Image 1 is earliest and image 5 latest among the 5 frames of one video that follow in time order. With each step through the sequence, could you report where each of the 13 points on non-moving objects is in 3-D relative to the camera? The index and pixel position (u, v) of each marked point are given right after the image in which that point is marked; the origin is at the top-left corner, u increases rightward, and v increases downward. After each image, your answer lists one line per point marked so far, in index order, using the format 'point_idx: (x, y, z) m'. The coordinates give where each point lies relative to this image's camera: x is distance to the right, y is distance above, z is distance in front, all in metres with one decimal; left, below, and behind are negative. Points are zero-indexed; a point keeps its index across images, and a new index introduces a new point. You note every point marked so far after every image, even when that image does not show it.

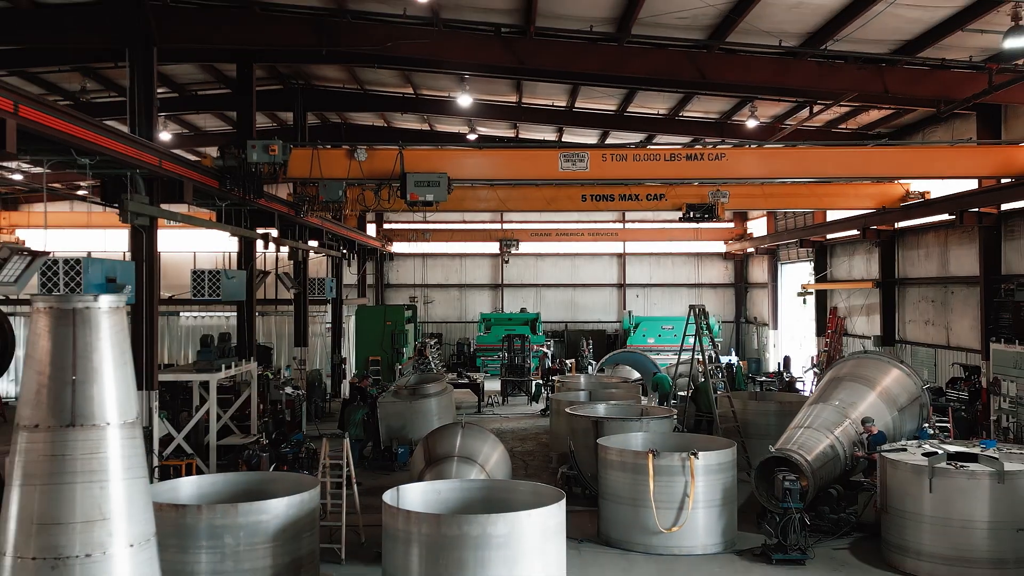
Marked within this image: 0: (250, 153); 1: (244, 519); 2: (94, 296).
0: (-4.4, +2.3, +13.0) m
1: (-2.1, -1.8, +6.2) m
2: (-2.7, -0.1, +5.2) m
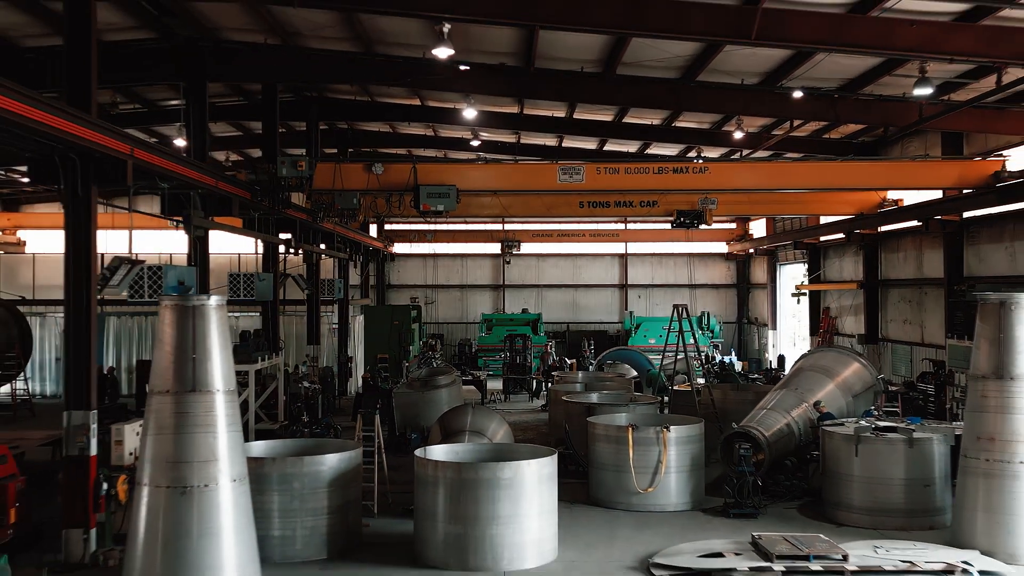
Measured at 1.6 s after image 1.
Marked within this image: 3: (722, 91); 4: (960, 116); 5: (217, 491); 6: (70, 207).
0: (-4.4, +2.3, +14.8) m
1: (-2.1, -1.8, +8.0) m
2: (-2.7, -0.1, +7.0) m
3: (+3.4, +3.2, +12.8) m
4: (+7.2, +2.8, +12.7) m
5: (-2.6, -1.8, +6.8) m
6: (-4.5, +0.8, +8.0) m
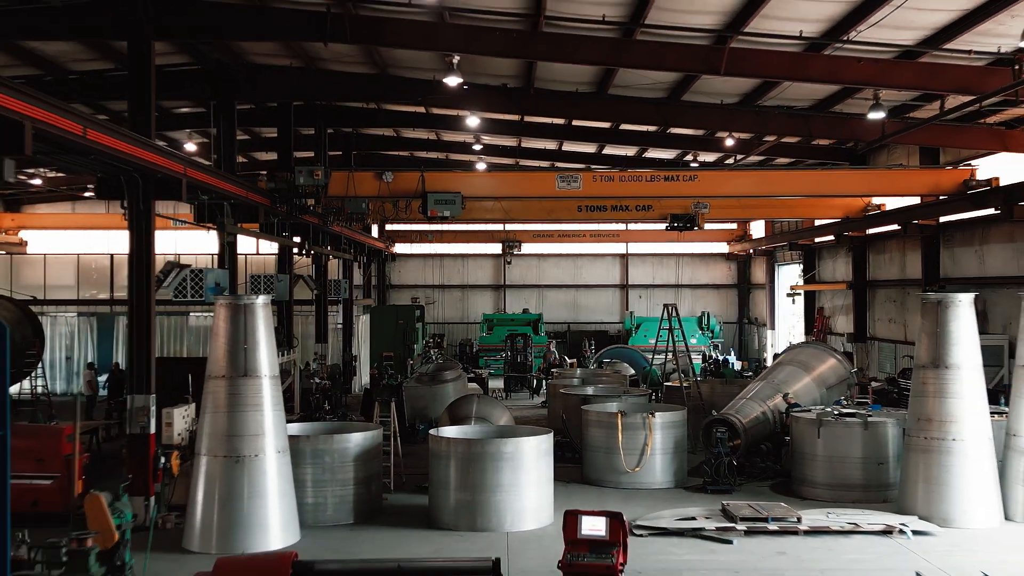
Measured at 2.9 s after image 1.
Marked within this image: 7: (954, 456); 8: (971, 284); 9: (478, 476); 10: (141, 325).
0: (-4.4, +2.3, +16.1) m
1: (-2.1, -1.8, +9.3) m
2: (-2.7, -0.1, +8.2) m
3: (+3.4, +3.2, +14.1) m
4: (+7.2, +2.8, +13.9) m
5: (-2.5, -1.8, +8.1) m
6: (-4.4, +0.8, +9.2) m
7: (+5.1, -1.9, +9.1) m
8: (+10.9, +0.1, +18.7) m
9: (-0.4, -2.1, +8.7) m
10: (-4.3, -0.4, +9.2) m
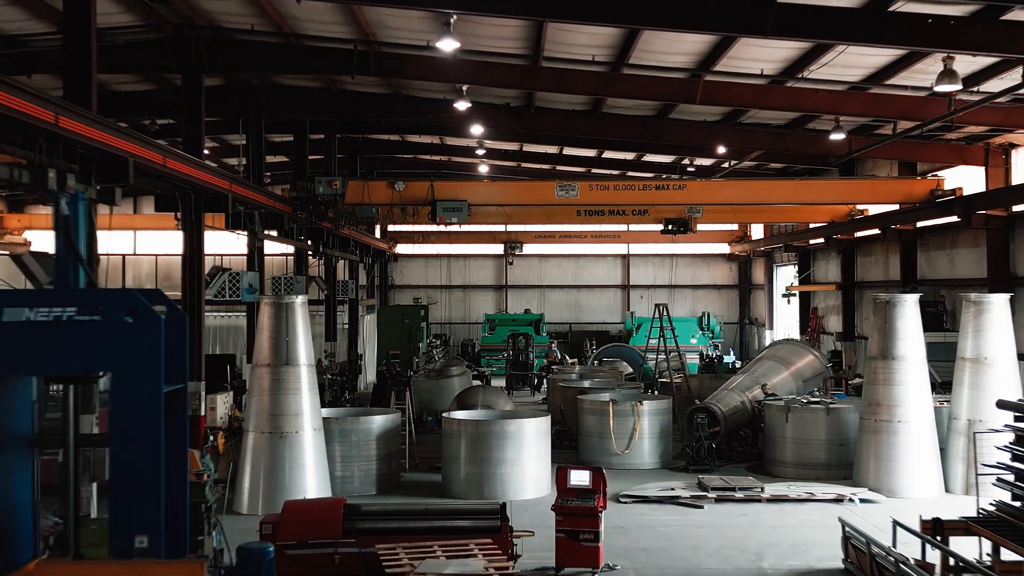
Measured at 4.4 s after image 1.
0: (-4.3, +2.3, +17.4) m
1: (-2.0, -1.9, +10.6) m
2: (-2.7, -0.1, +9.6) m
3: (+3.5, +3.2, +15.4) m
4: (+7.3, +2.7, +15.3) m
5: (-2.5, -1.8, +9.4) m
6: (-4.4, +0.8, +10.6) m
7: (+5.1, -1.9, +10.4) m
8: (+11.0, +0.1, +20.1) m
9: (-0.3, -2.1, +10.1) m
10: (-4.3, -0.5, +10.6) m
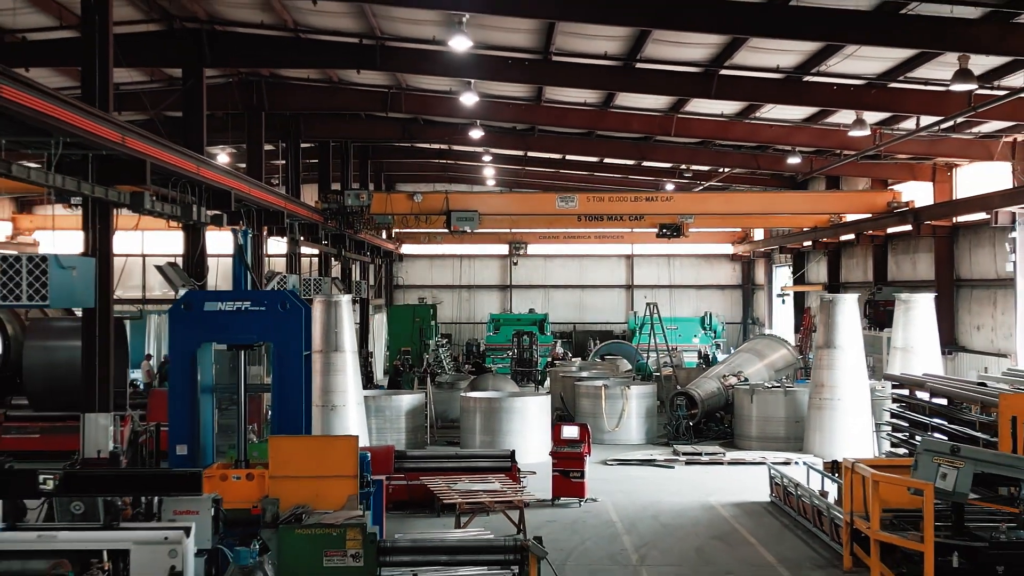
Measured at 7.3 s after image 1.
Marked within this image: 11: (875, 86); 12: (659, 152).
0: (-4.2, +2.3, +19.7) m
1: (-1.9, -1.9, +12.8) m
2: (-2.6, -0.1, +11.8) m
3: (+3.6, +3.2, +17.6) m
4: (+7.4, +2.7, +17.4) m
5: (-2.4, -1.8, +11.6) m
6: (-4.3, +0.8, +12.8) m
7: (+5.2, -2.0, +12.6) m
8: (+11.1, +0.1, +22.2) m
9: (-0.2, -2.1, +12.3) m
10: (-4.2, -0.5, +12.8) m
11: (+4.6, +2.6, +9.9) m
12: (+3.3, +3.0, +17.6) m
